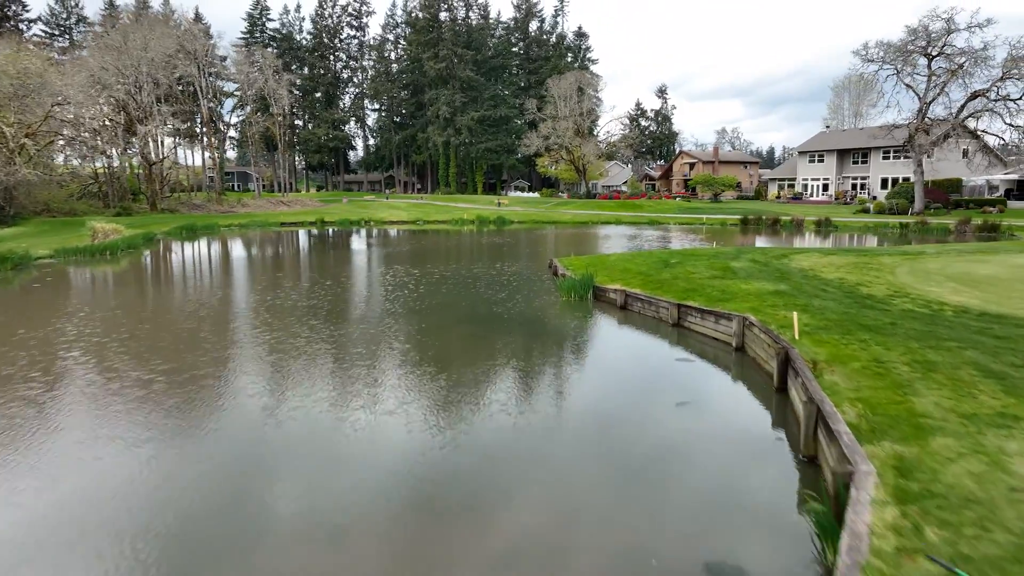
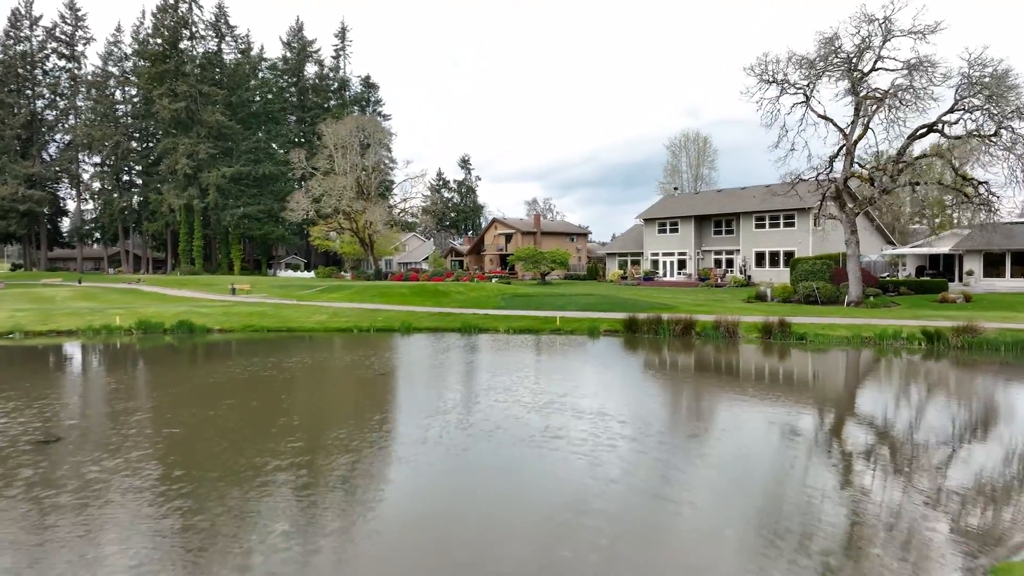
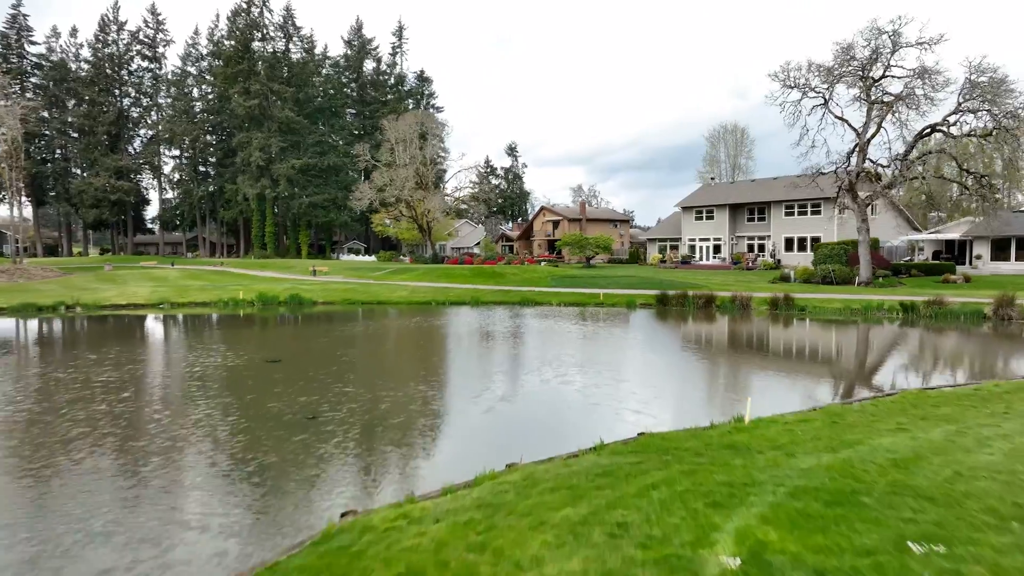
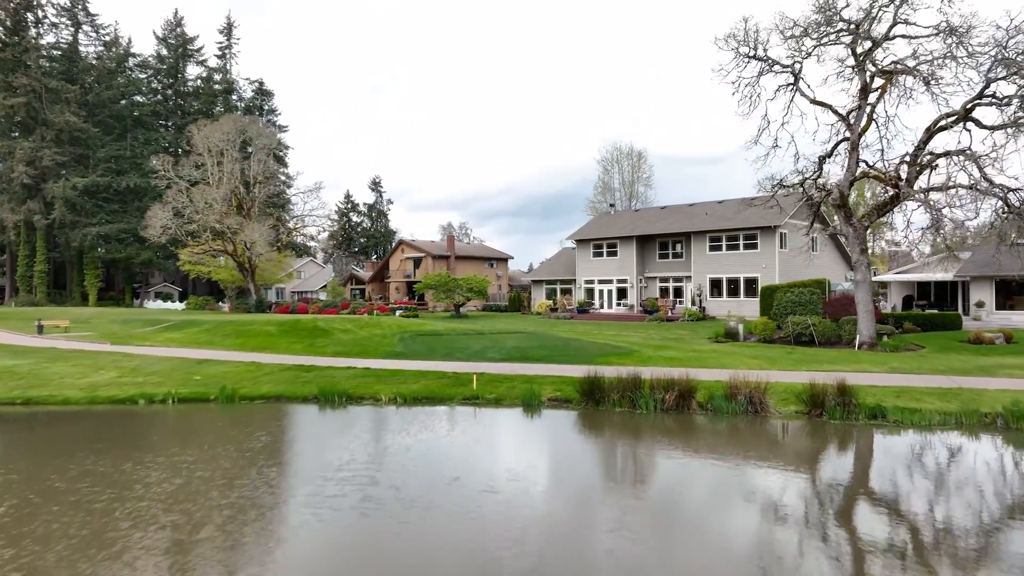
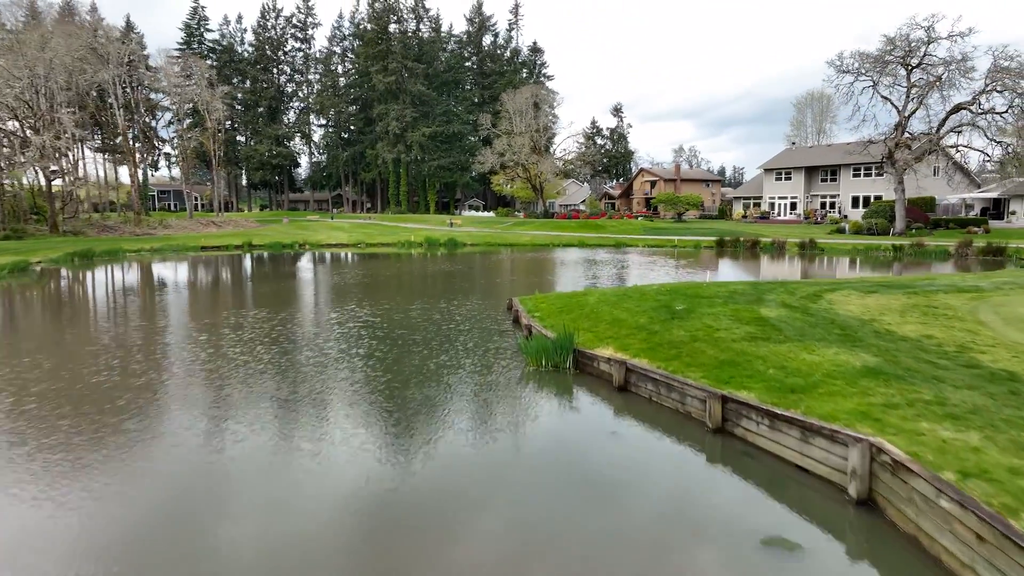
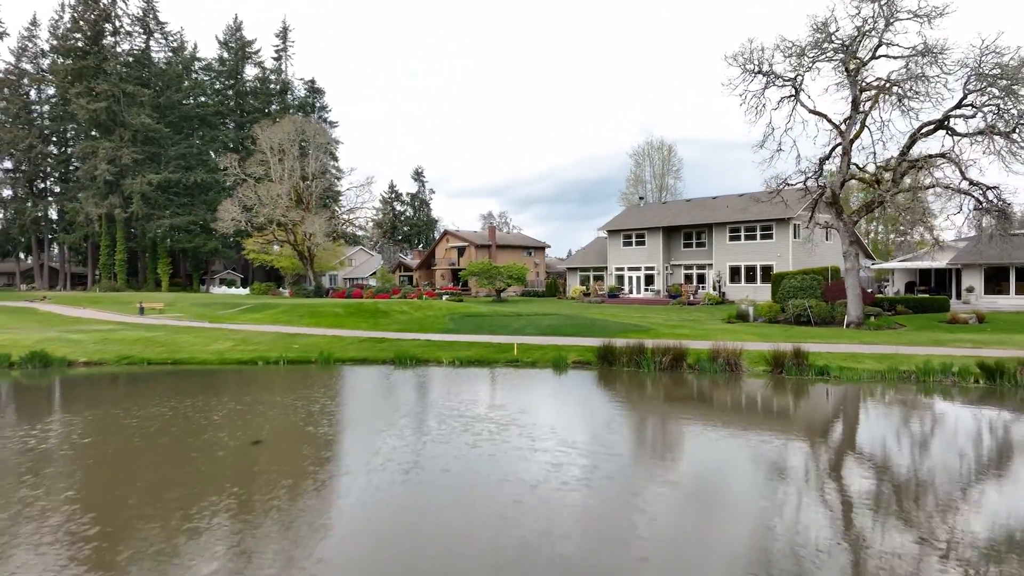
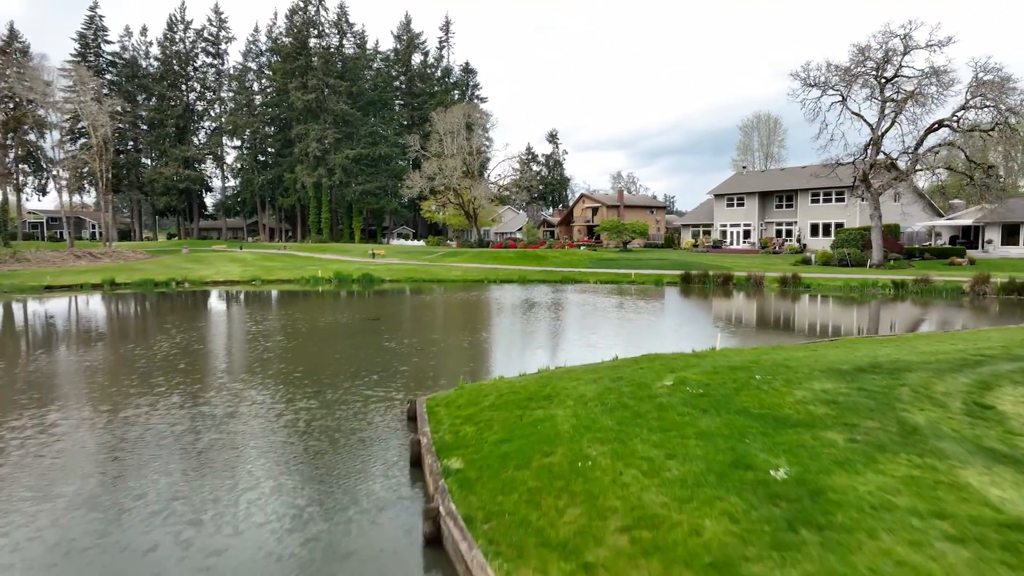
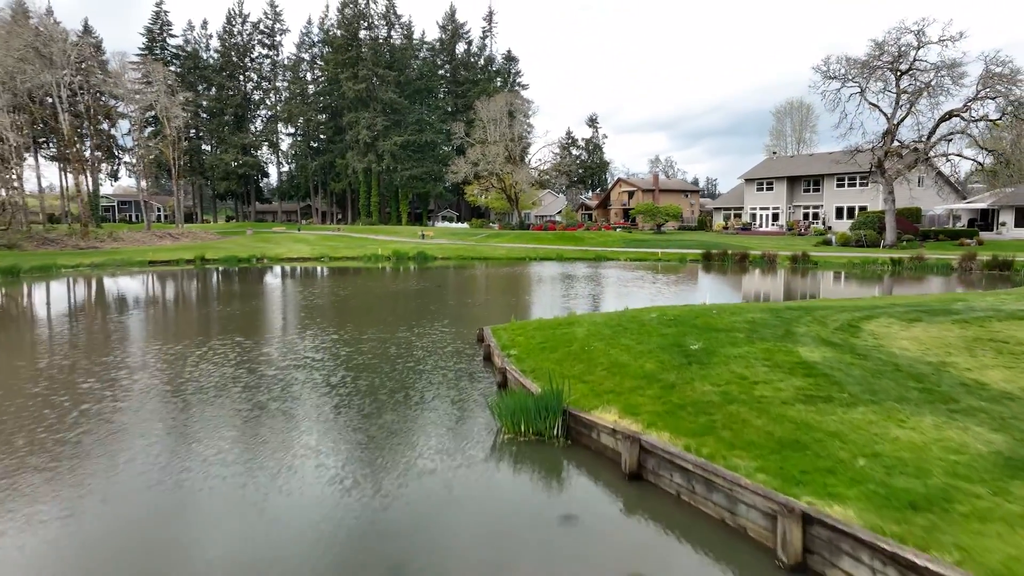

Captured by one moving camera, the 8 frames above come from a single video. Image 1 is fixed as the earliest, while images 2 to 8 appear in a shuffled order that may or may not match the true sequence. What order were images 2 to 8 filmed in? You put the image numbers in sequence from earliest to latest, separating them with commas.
5, 8, 7, 3, 2, 6, 4
